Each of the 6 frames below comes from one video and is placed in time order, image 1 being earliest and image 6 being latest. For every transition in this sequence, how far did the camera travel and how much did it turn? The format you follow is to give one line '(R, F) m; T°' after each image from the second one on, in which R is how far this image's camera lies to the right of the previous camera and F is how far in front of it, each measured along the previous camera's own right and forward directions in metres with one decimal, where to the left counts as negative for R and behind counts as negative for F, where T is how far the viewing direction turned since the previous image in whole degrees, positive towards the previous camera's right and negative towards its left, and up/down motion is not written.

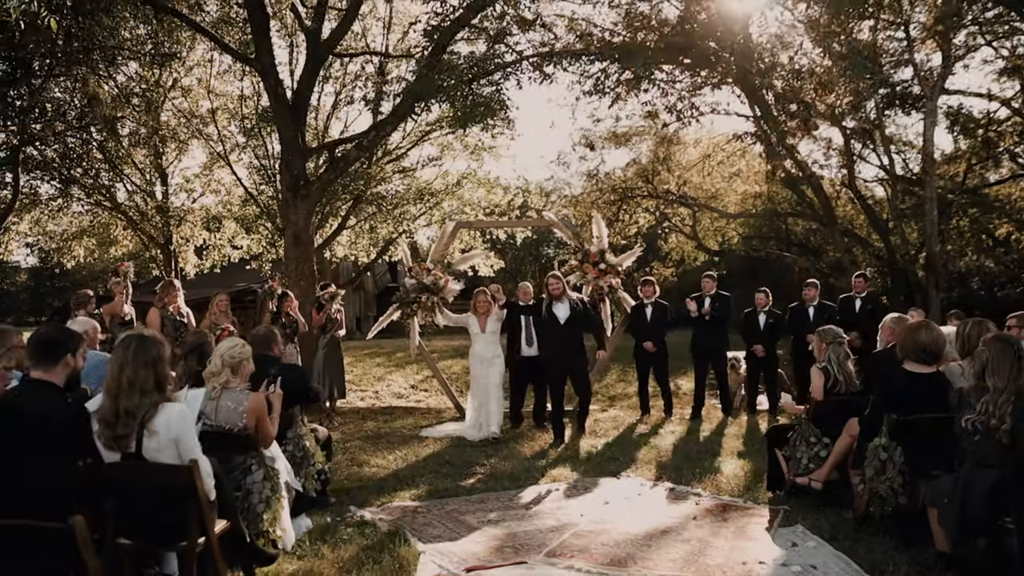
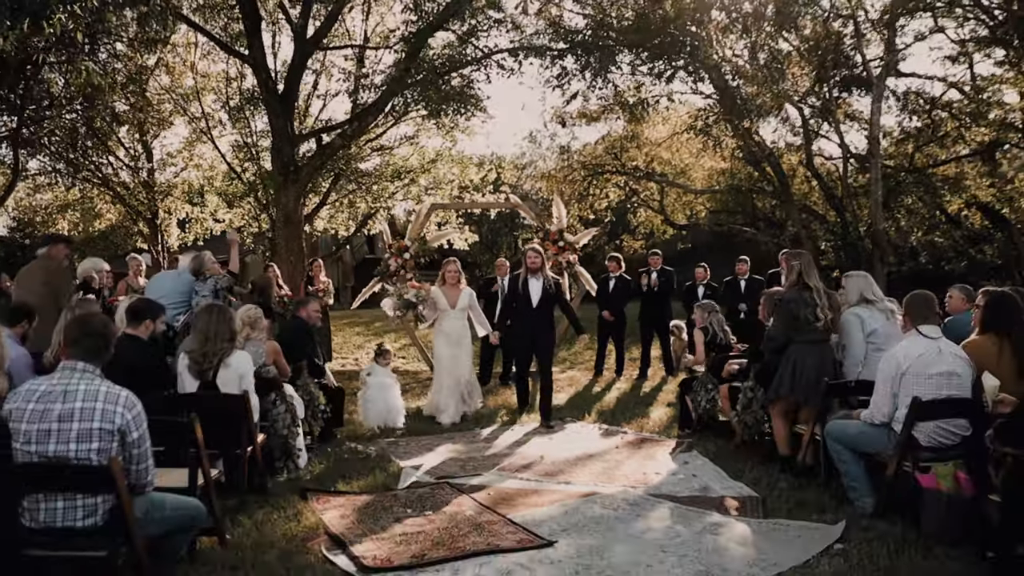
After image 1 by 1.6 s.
(+0.1, -1.5) m; +1°
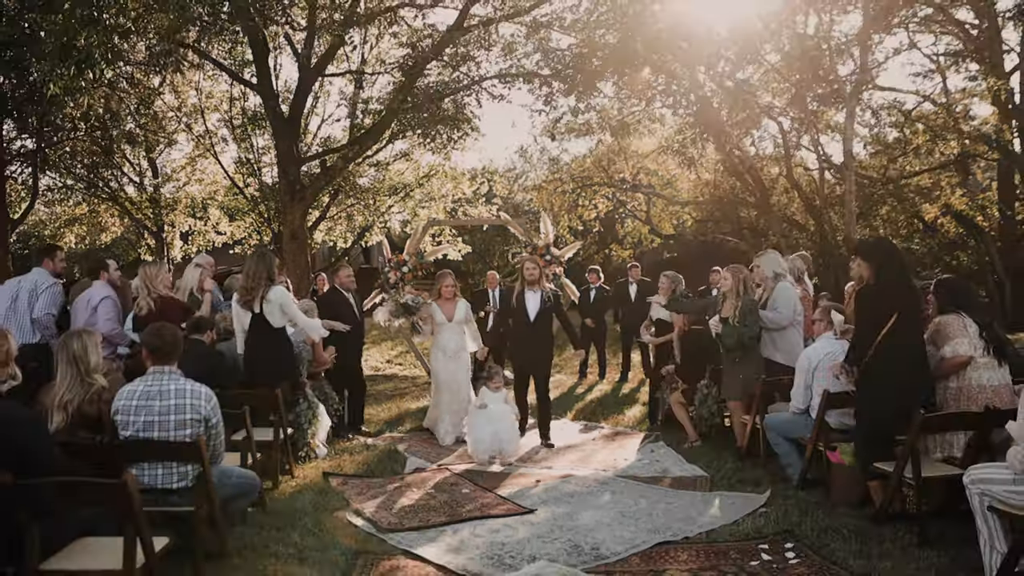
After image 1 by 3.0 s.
(0.0, -1.0) m; +1°
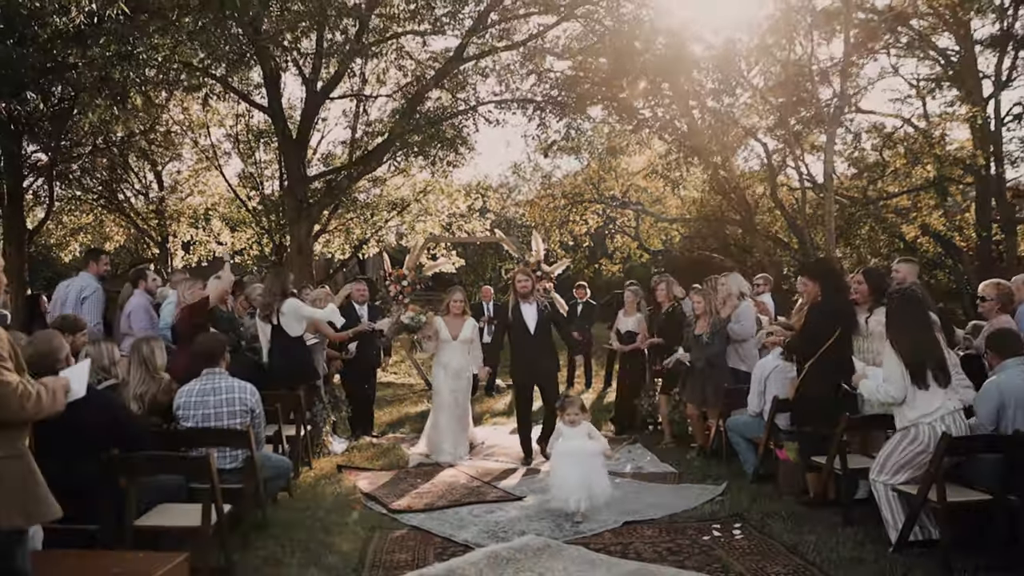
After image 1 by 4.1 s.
(0.0, -0.9) m; +1°
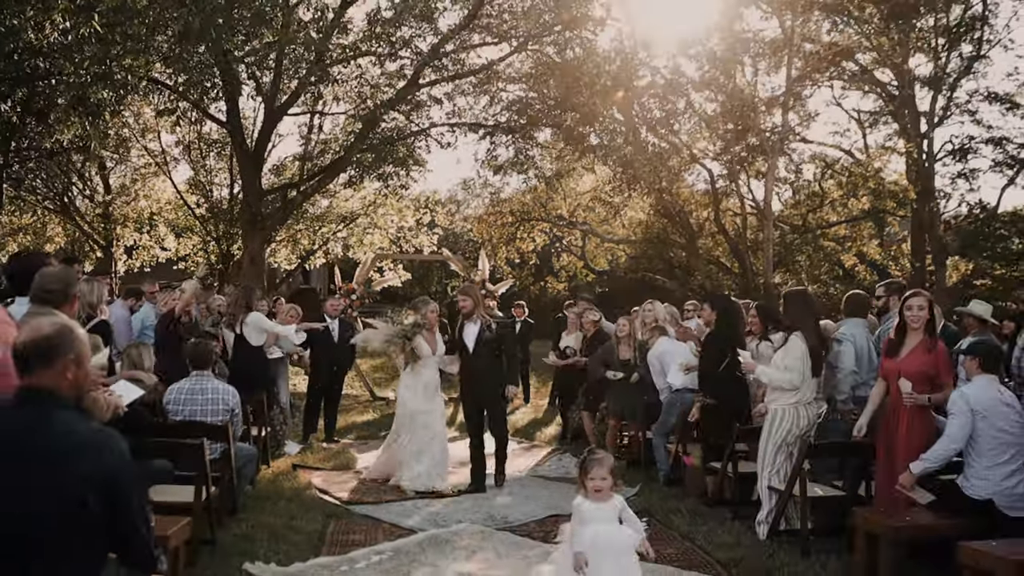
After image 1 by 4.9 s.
(0.0, -0.8) m; +4°
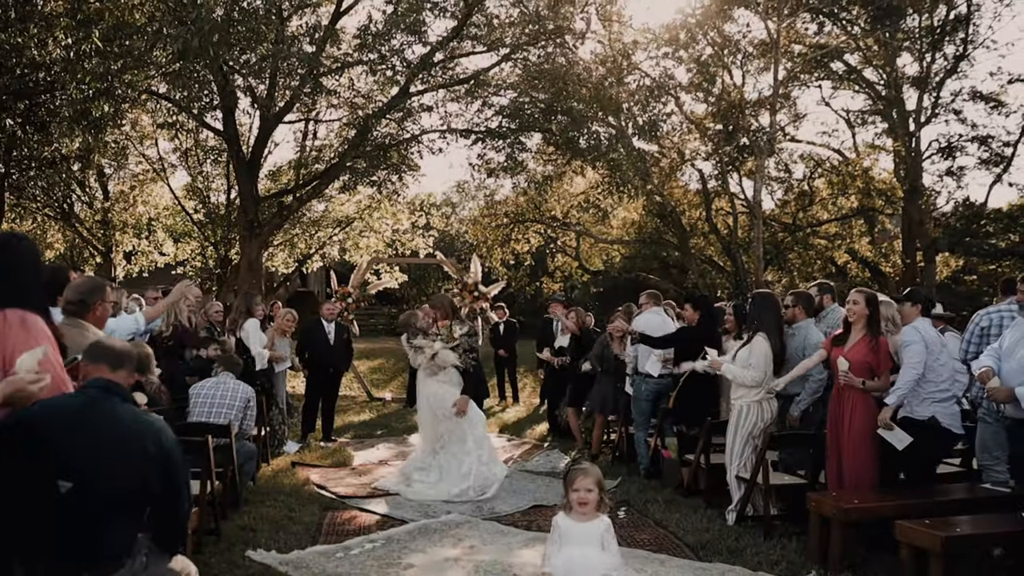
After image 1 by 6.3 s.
(+0.1, -0.4) m; 0°
